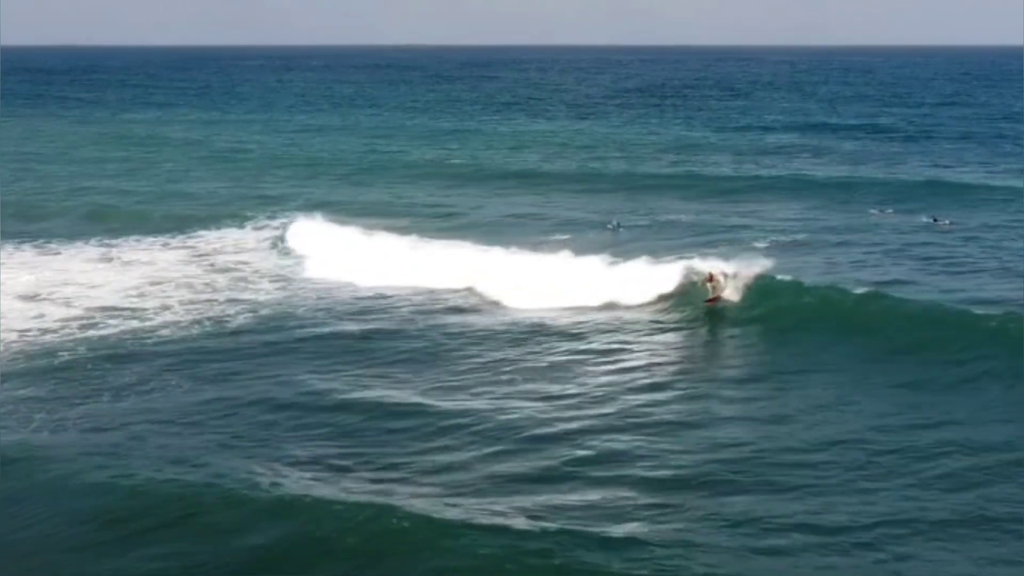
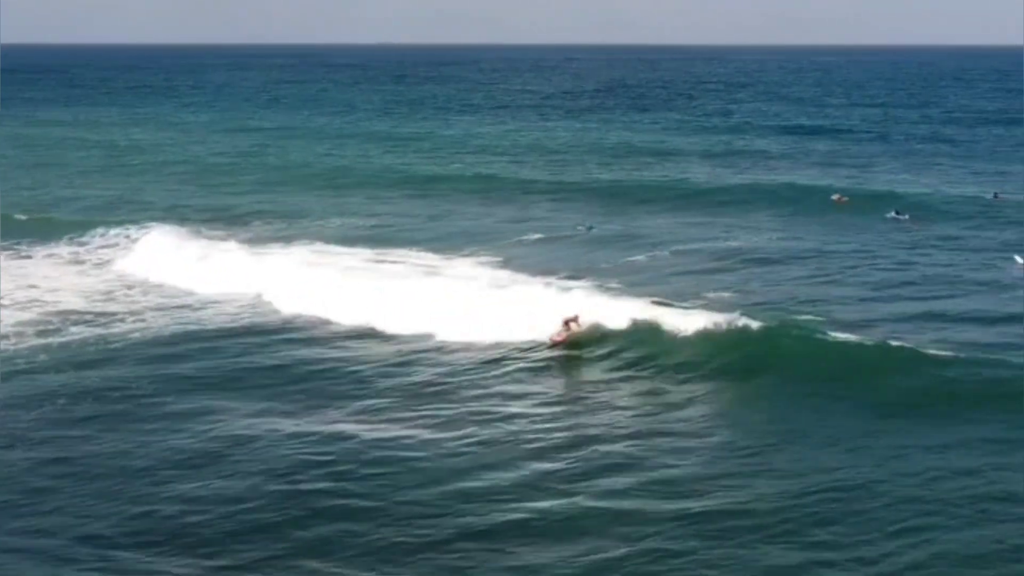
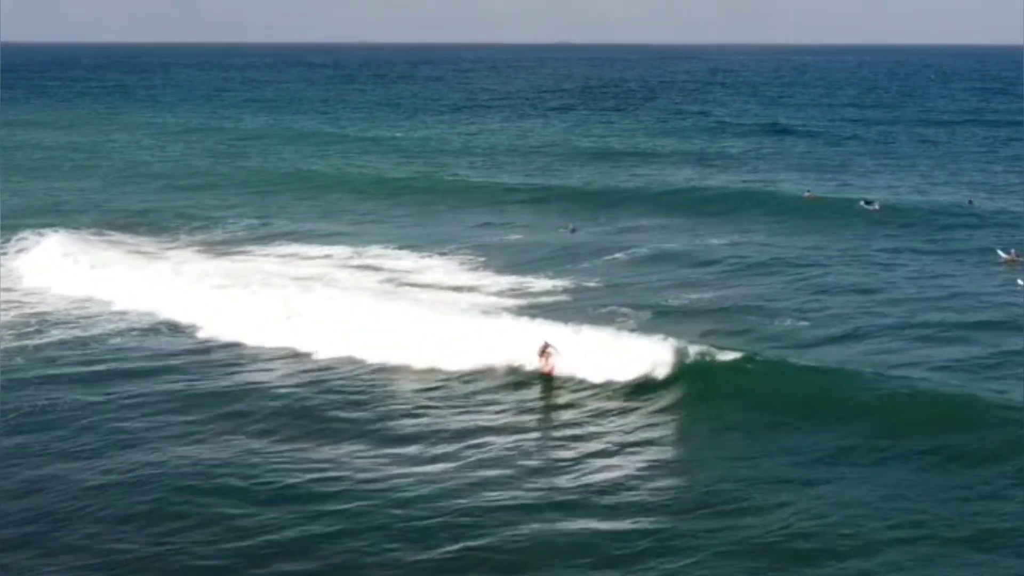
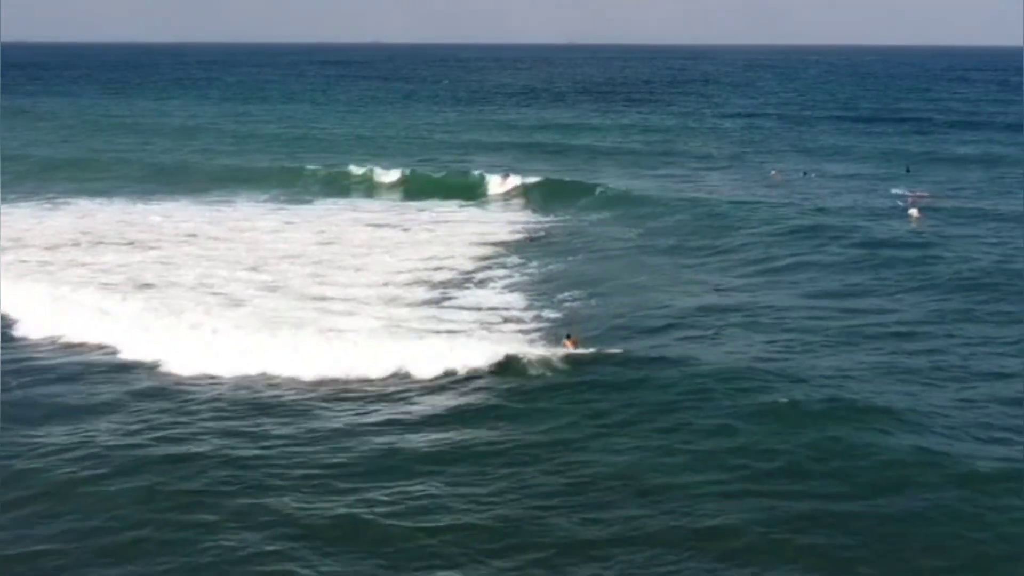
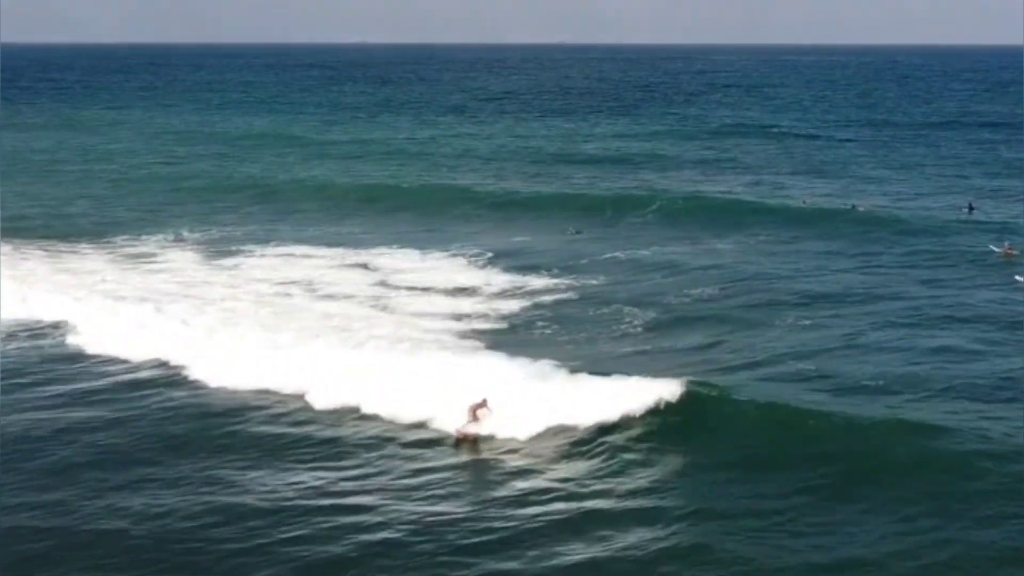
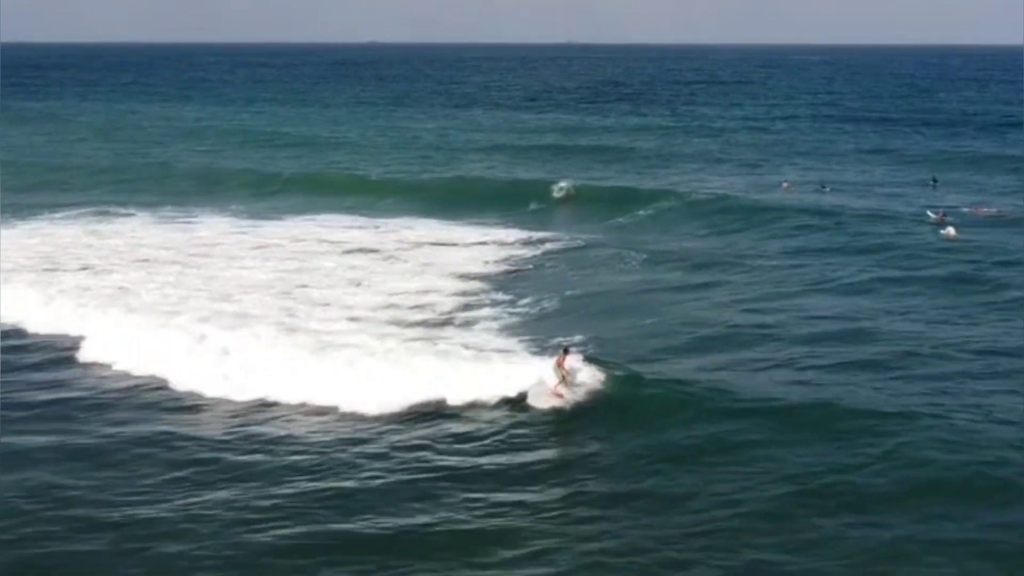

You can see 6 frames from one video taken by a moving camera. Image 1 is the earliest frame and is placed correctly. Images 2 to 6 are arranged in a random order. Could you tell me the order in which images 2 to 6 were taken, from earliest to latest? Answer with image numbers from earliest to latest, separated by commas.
2, 3, 5, 6, 4
